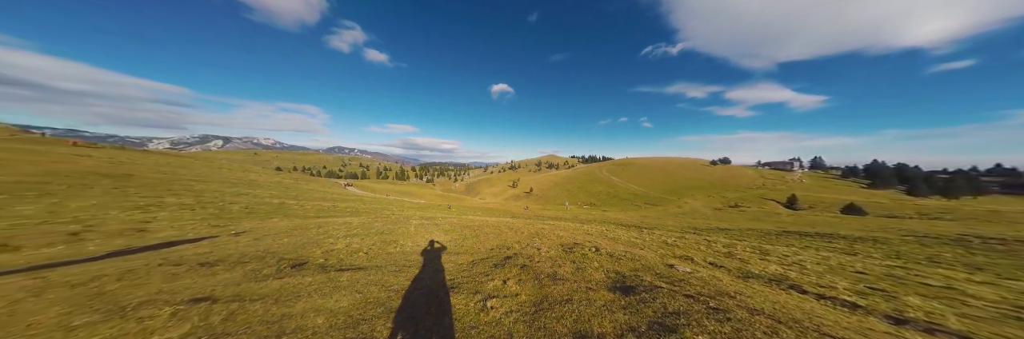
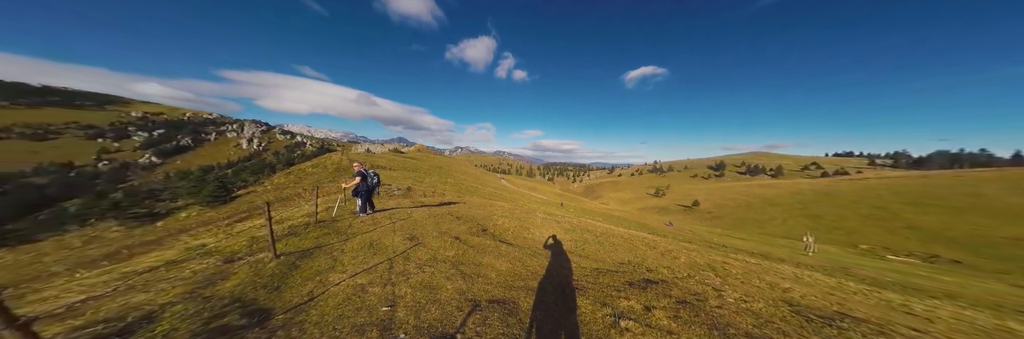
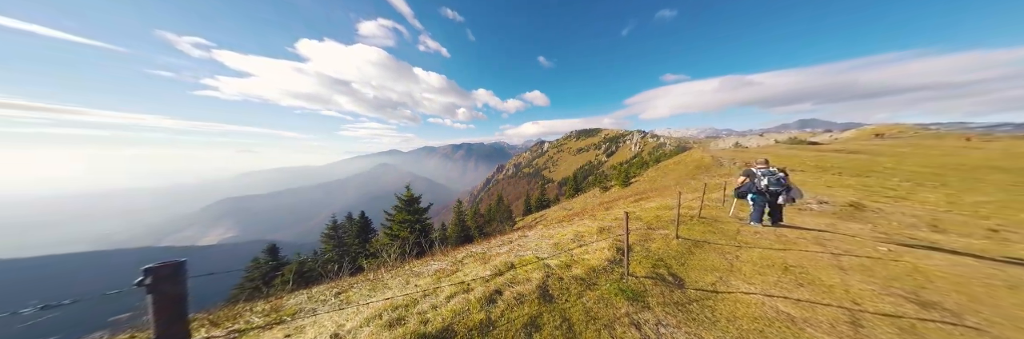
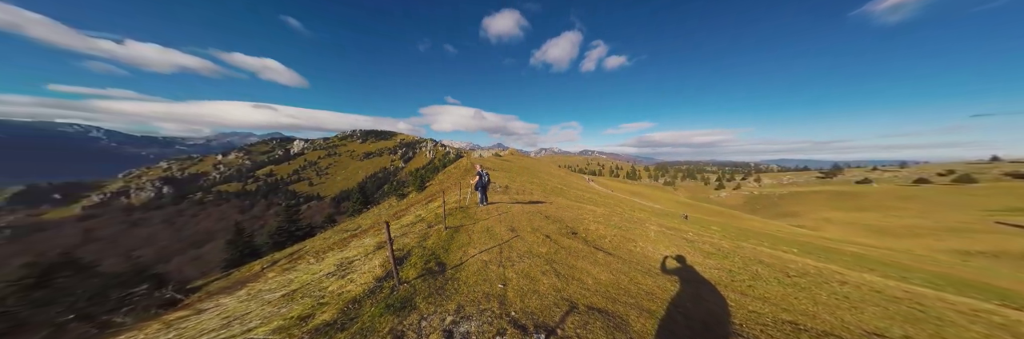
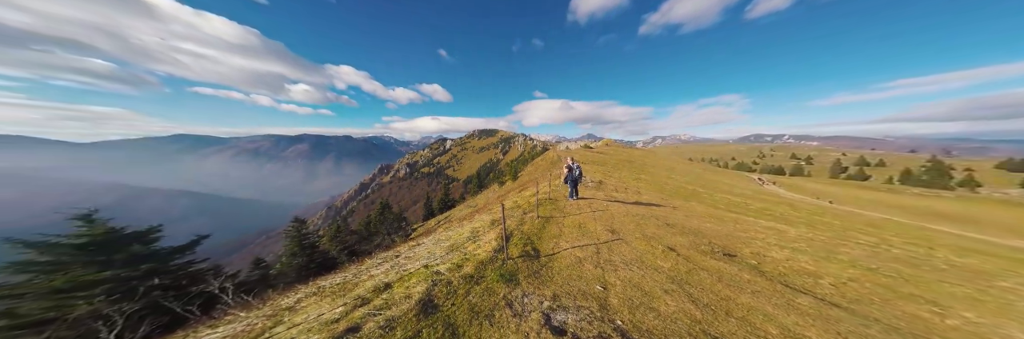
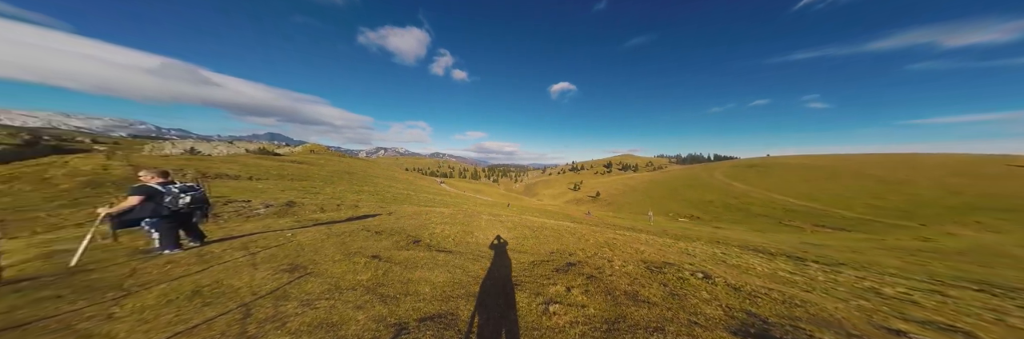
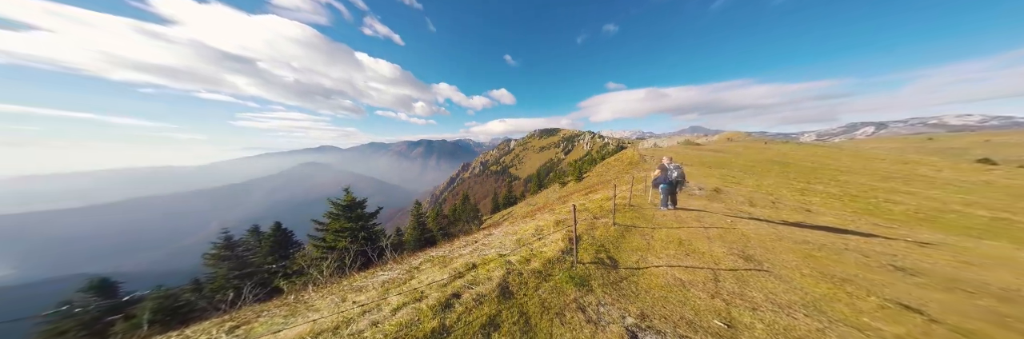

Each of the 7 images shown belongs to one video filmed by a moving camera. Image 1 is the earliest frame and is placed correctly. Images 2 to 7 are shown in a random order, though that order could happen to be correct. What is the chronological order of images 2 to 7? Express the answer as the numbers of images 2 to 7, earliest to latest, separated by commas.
6, 2, 4, 5, 7, 3
